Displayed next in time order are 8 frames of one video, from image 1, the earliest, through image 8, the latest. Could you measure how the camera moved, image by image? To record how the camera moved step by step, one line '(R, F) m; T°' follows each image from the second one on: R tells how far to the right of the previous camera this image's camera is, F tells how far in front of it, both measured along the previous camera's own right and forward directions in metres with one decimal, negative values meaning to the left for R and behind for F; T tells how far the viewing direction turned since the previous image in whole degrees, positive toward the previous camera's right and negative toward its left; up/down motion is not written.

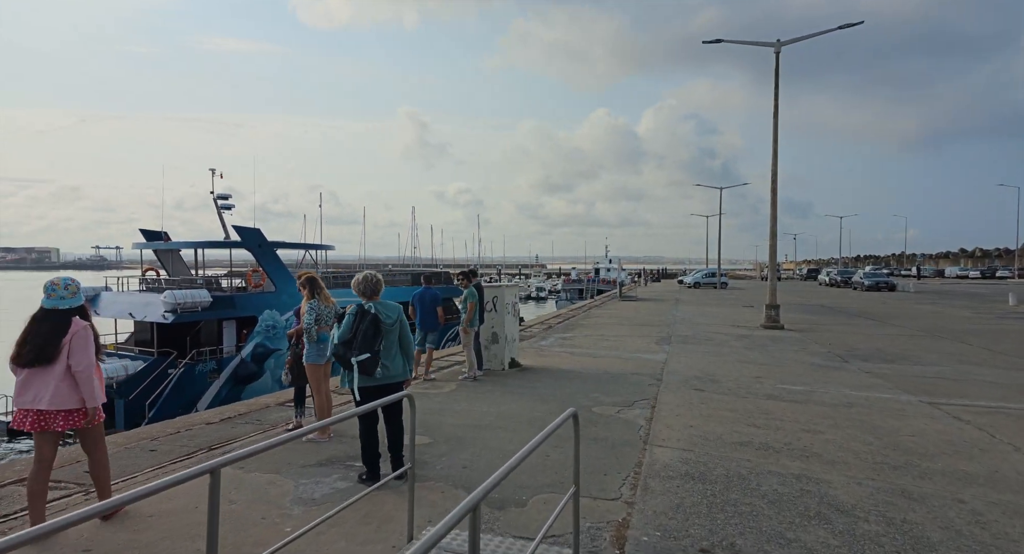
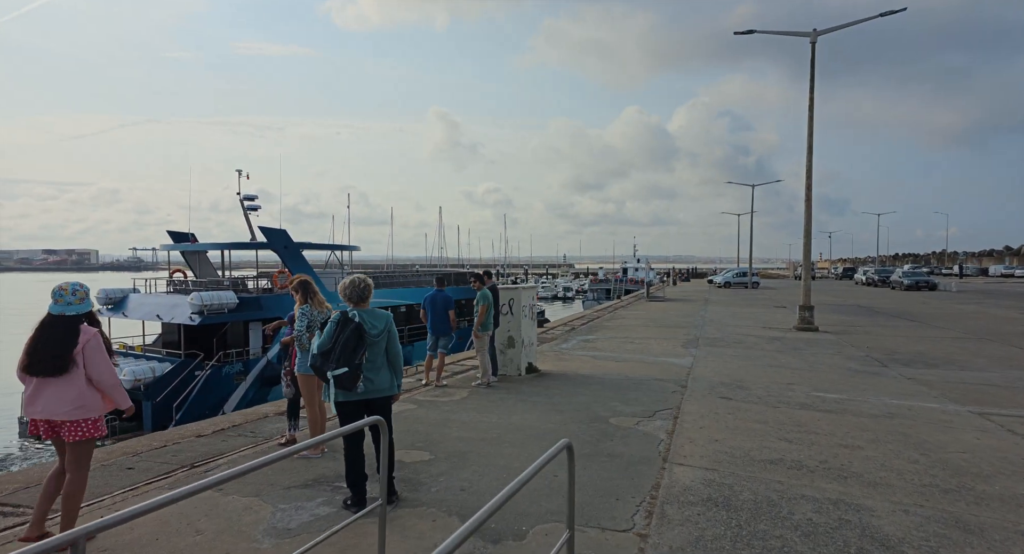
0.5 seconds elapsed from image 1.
(+0.2, +0.4) m; -3°
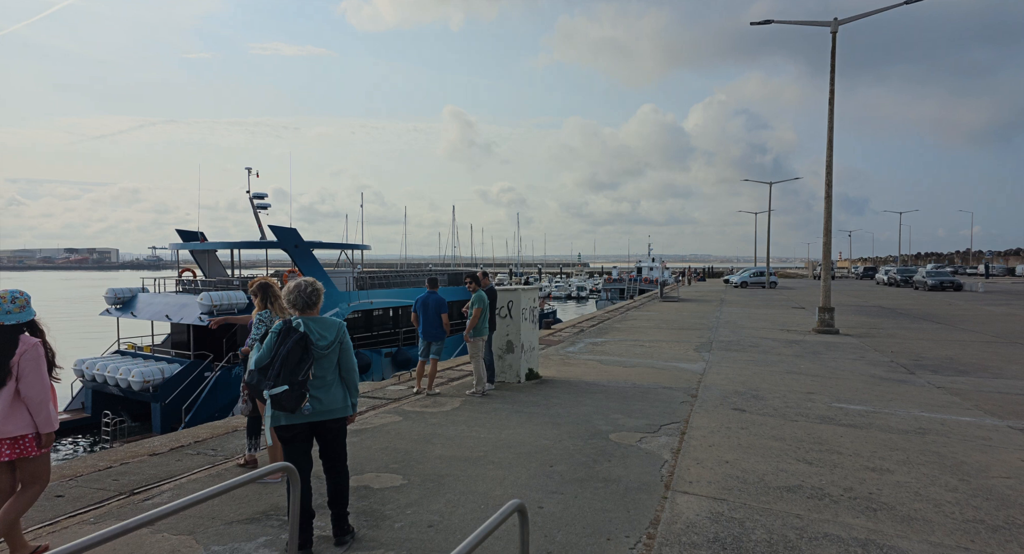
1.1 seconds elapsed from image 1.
(+0.2, +0.5) m; -1°
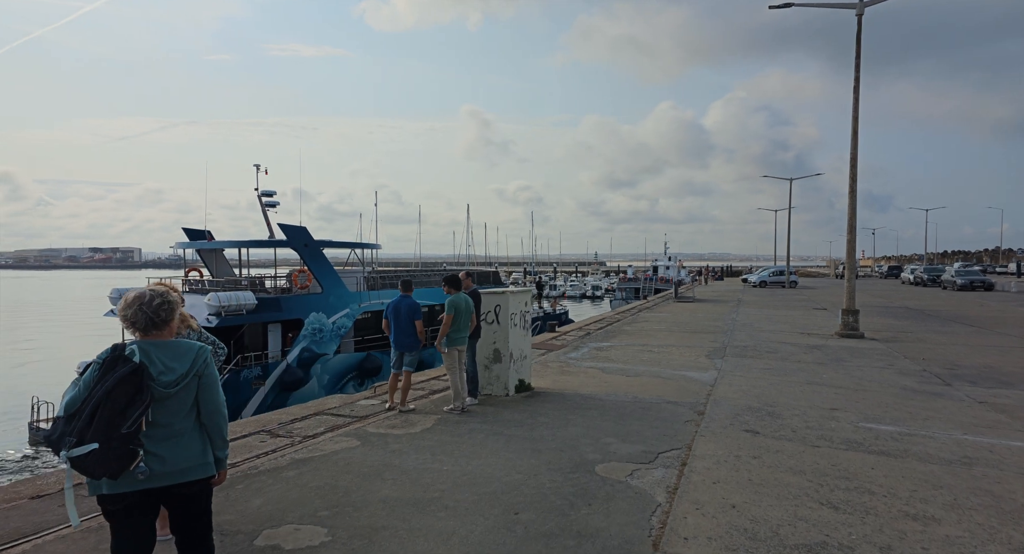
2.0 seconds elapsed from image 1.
(+0.4, +0.9) m; -2°
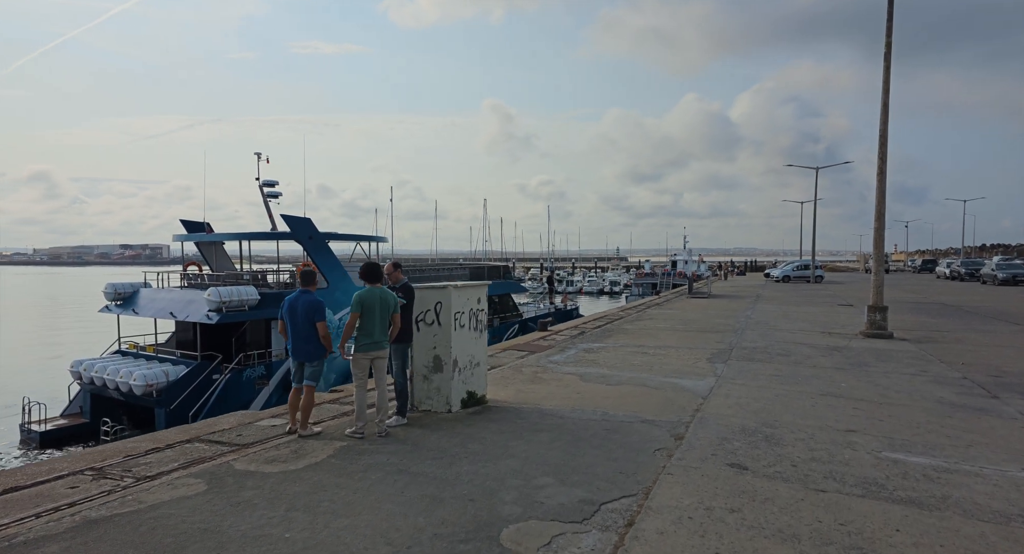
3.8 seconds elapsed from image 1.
(+0.9, +1.4) m; -2°
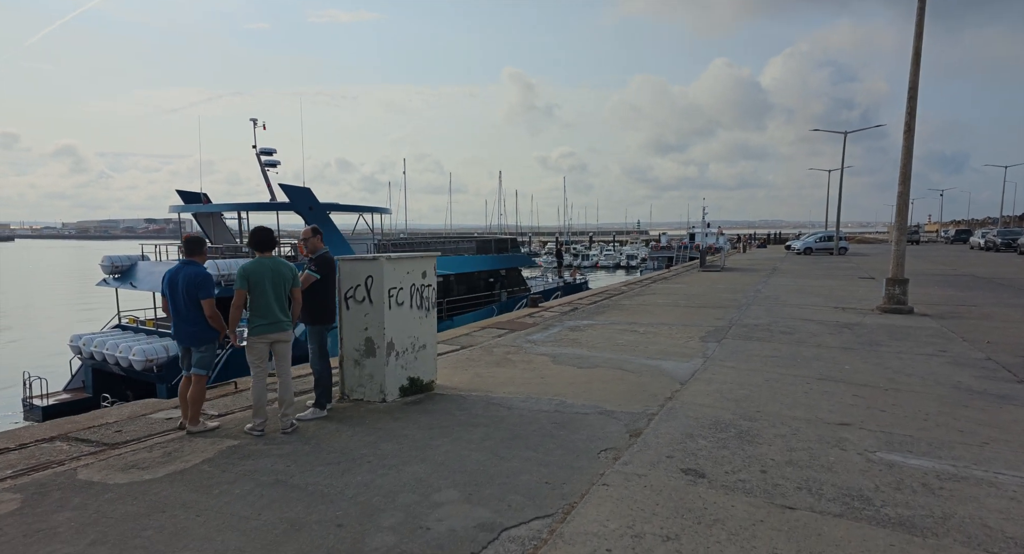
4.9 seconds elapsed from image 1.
(+0.8, +0.9) m; -2°
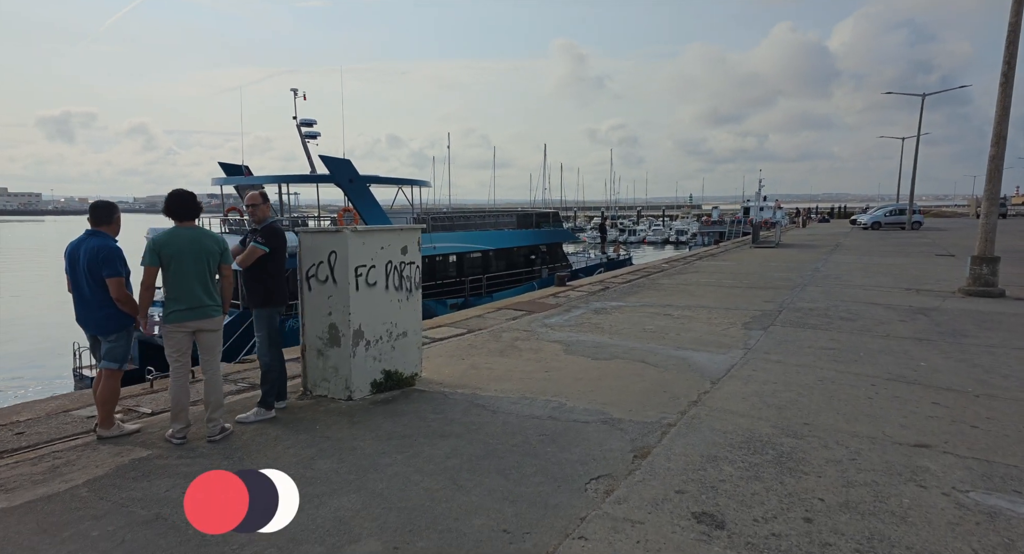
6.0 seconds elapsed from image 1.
(+0.5, +1.0) m; -5°
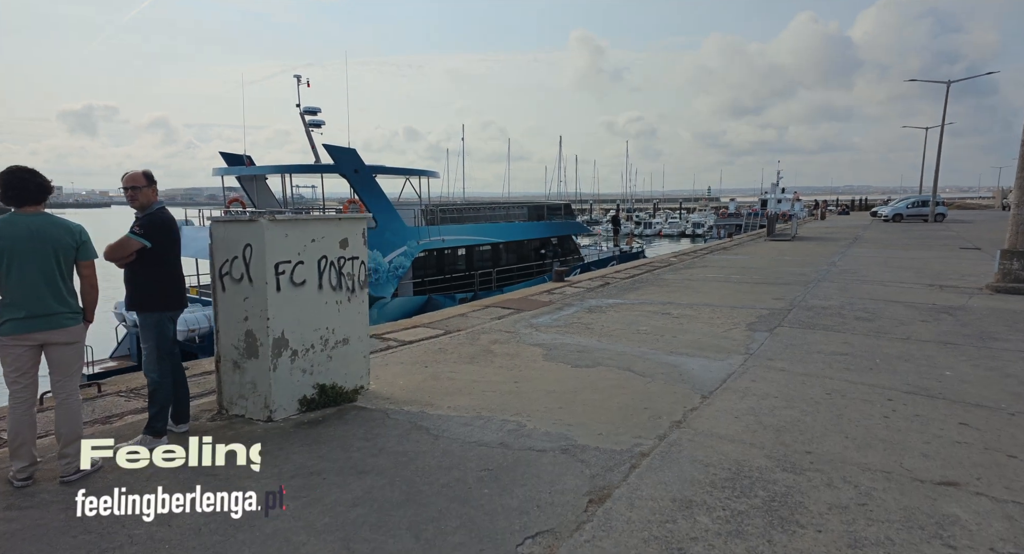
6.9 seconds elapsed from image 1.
(+0.5, +0.8) m; -2°
